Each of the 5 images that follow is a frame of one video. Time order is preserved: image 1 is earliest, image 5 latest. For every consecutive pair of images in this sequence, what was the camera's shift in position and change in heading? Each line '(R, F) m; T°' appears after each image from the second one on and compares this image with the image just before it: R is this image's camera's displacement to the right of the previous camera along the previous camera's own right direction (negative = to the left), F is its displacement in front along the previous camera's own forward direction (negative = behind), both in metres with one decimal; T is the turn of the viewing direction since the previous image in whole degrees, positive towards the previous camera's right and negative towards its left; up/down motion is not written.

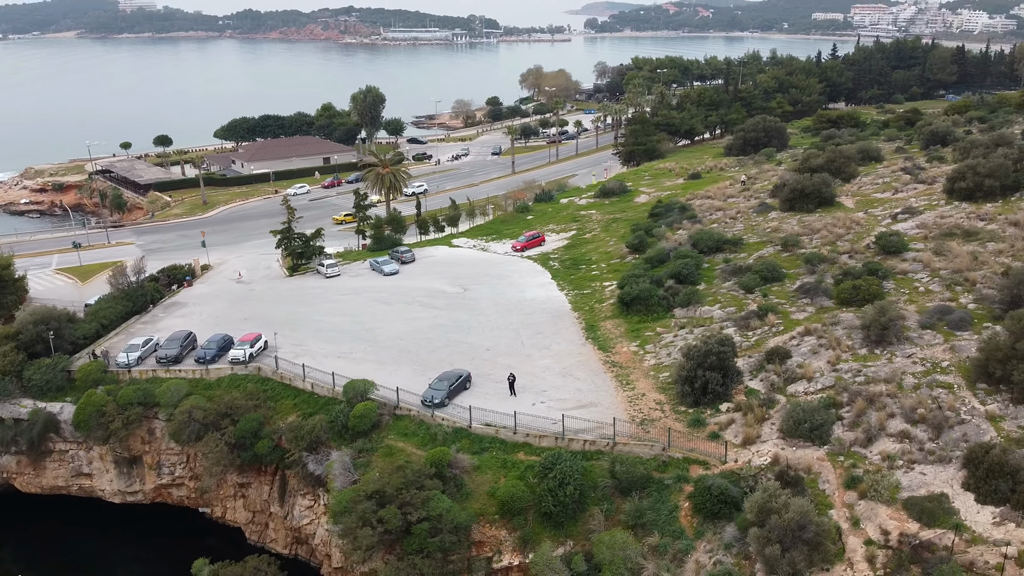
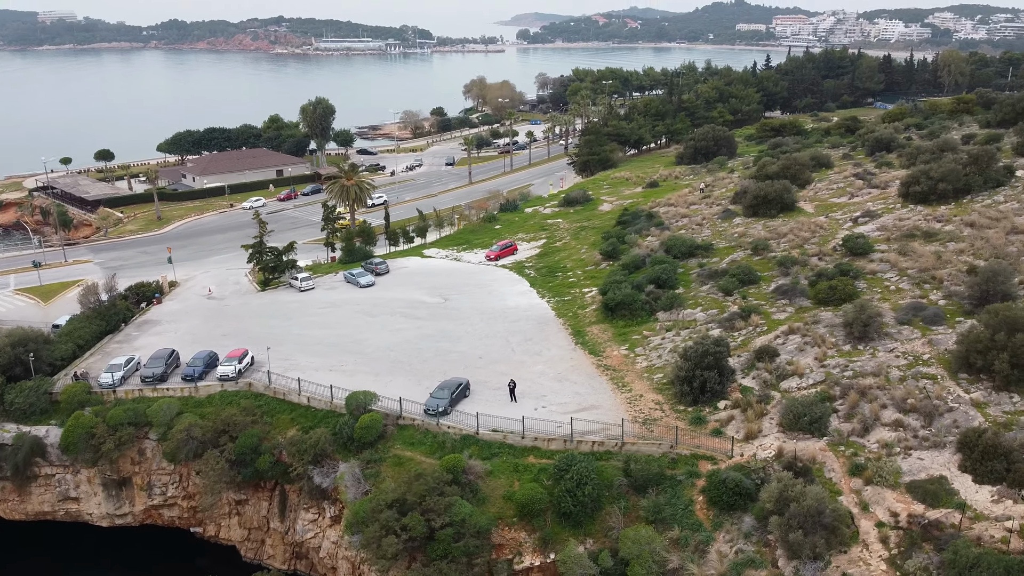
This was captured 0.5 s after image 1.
(-2.3, -0.6) m; +5°
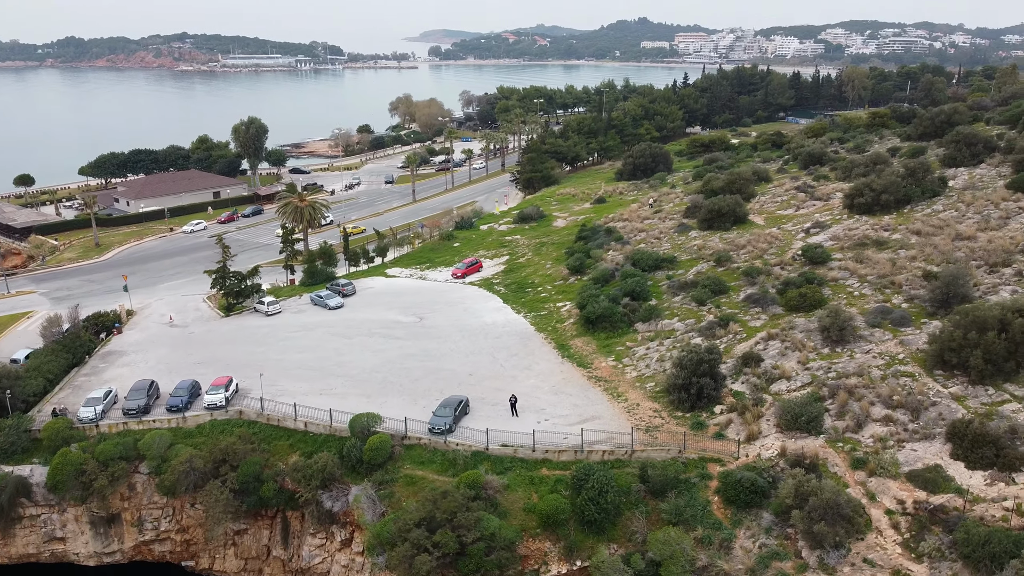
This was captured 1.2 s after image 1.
(-3.1, -0.6) m; +7°
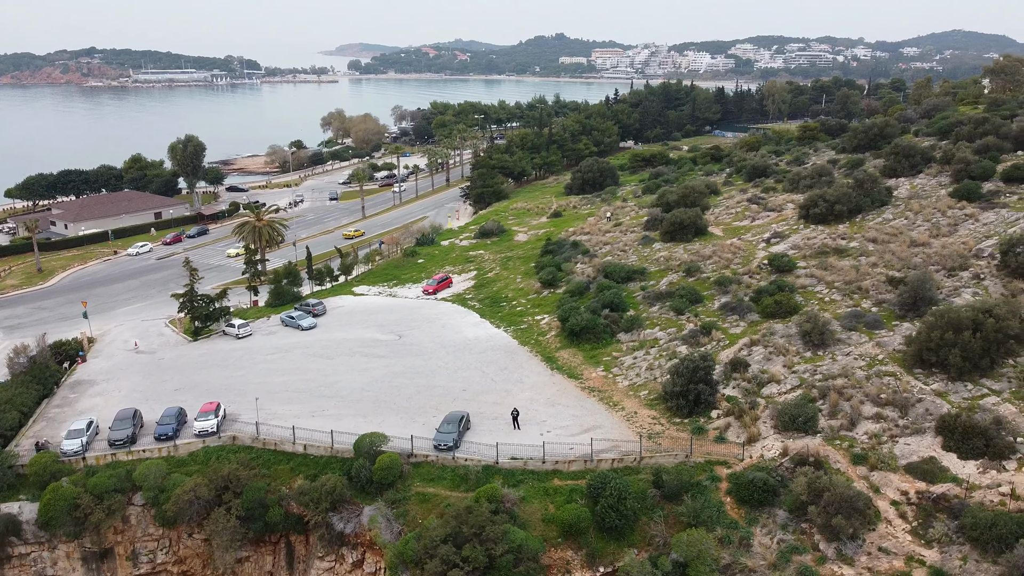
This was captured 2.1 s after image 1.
(-2.9, -0.4) m; +6°
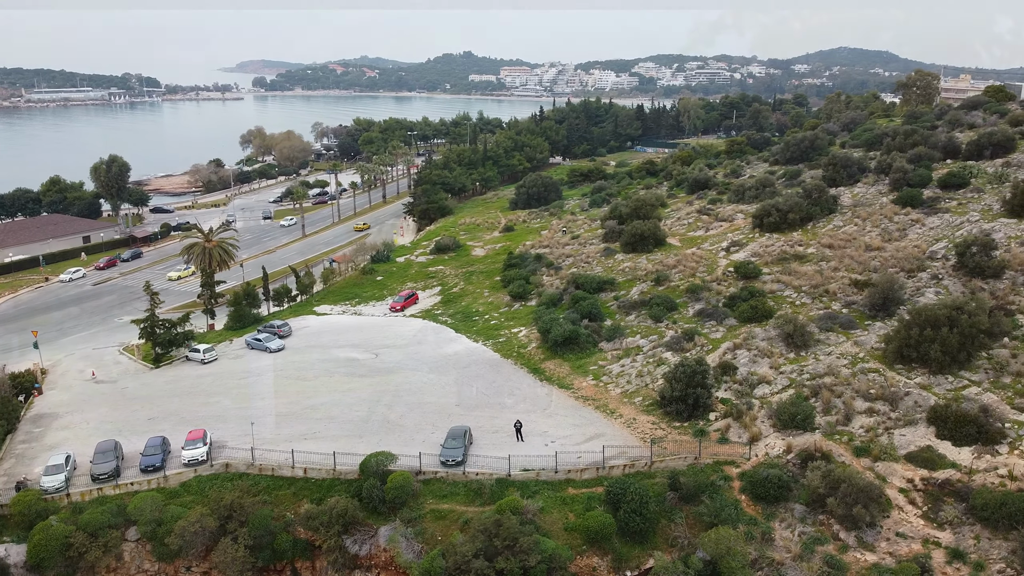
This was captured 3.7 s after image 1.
(-3.4, 0.0) m; +7°
